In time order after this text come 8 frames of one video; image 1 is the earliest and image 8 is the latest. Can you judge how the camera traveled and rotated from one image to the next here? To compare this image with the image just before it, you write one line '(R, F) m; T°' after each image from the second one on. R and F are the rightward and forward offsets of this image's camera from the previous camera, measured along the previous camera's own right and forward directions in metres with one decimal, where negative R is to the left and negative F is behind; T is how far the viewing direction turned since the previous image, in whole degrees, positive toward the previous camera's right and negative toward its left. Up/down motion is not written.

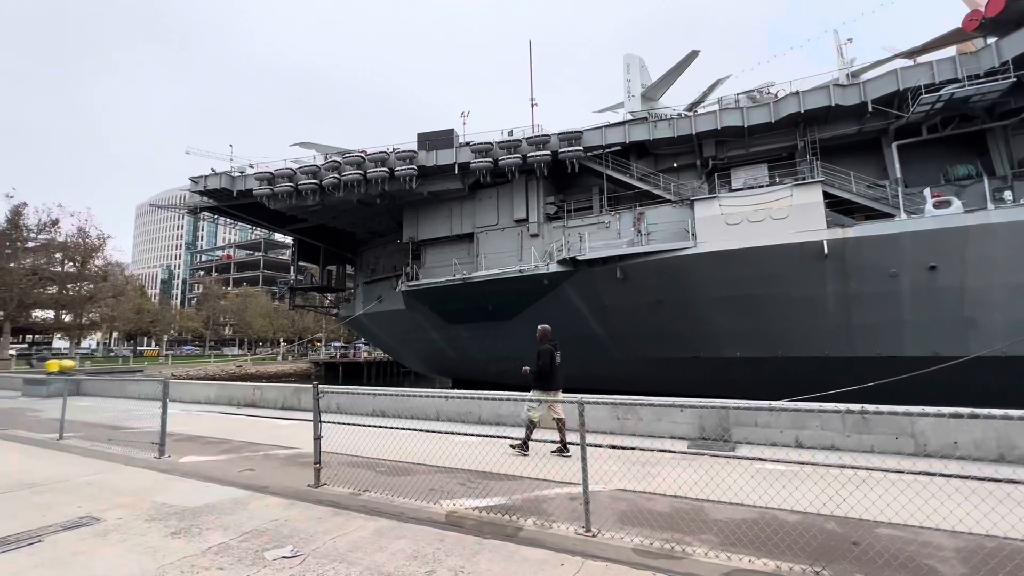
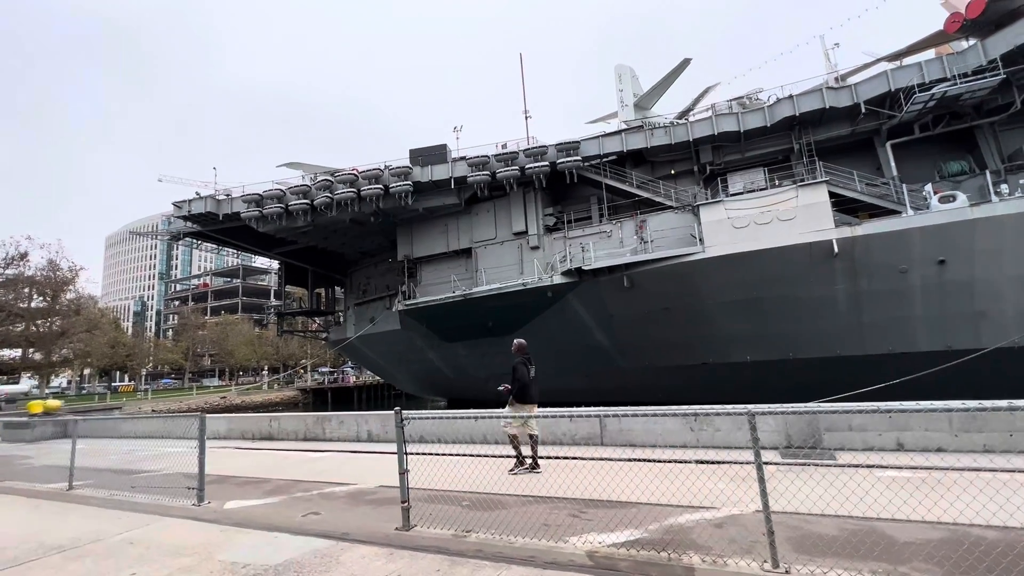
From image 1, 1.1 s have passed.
(-0.6, +0.3) m; +2°
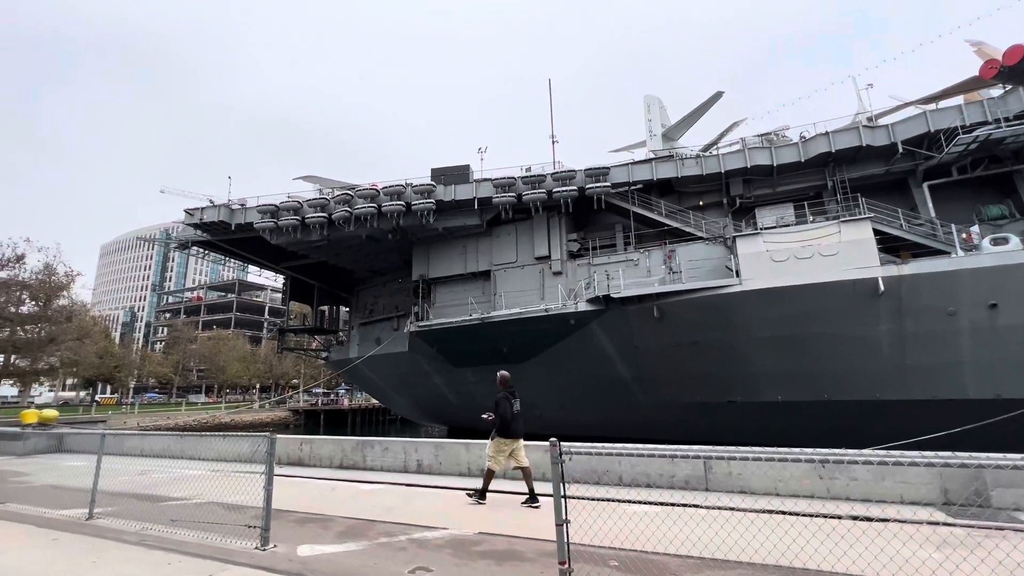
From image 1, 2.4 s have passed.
(-0.8, +0.5) m; +1°
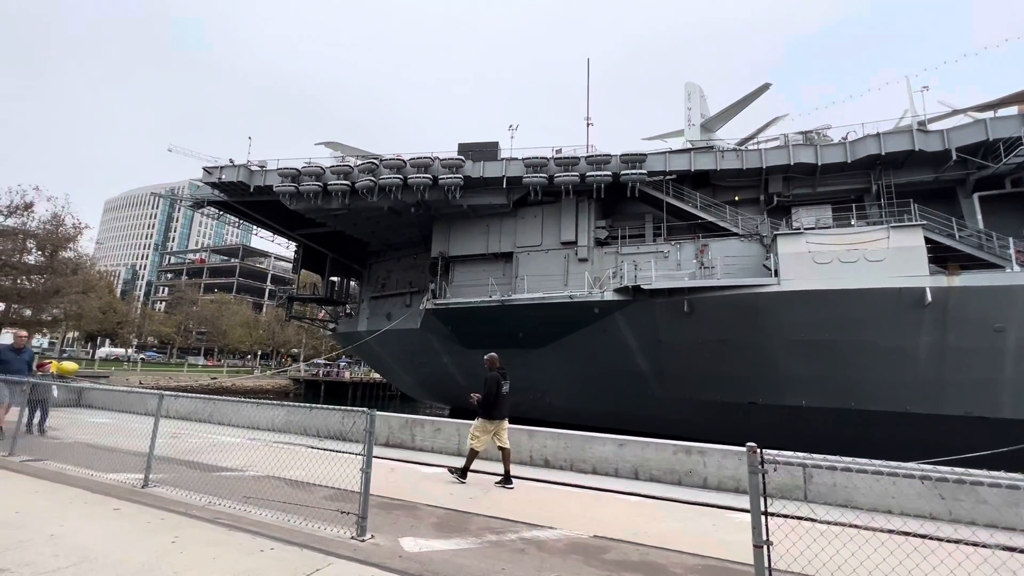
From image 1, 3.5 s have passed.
(-0.6, +0.3) m; 0°
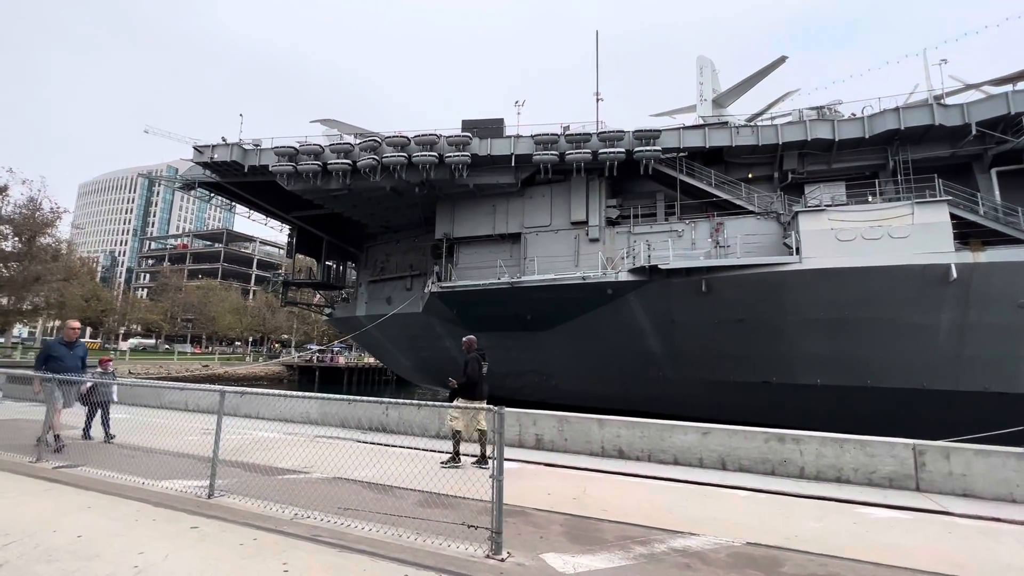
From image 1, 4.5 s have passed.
(-0.6, +0.3) m; +2°
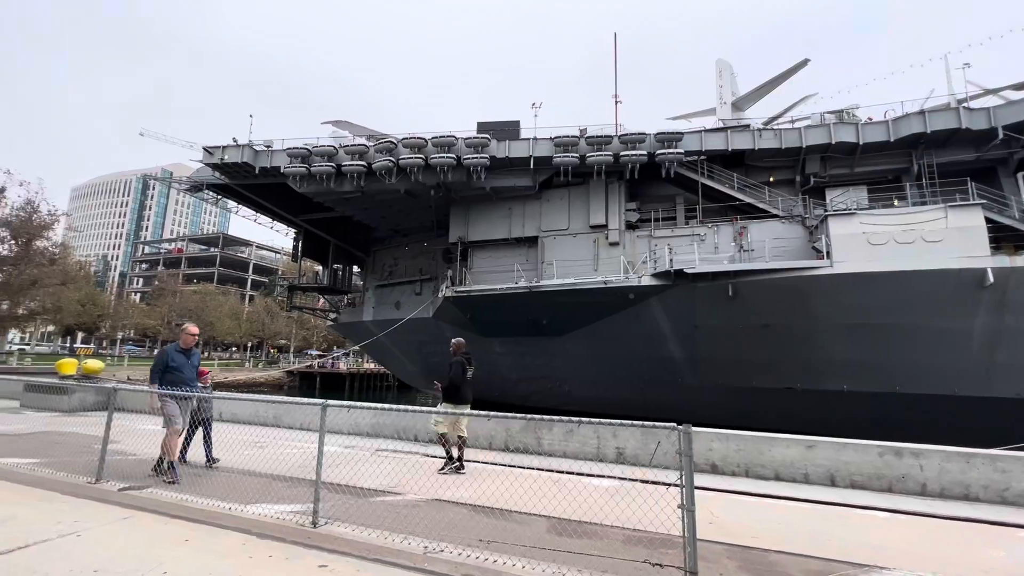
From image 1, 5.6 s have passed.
(-0.6, +0.3) m; +1°
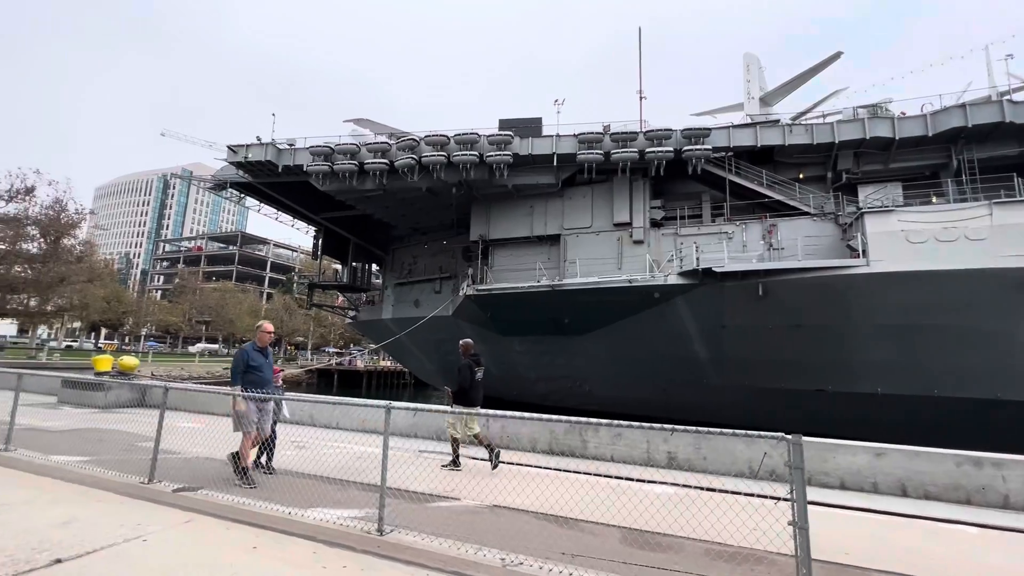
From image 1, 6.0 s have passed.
(-0.3, +0.1) m; -1°
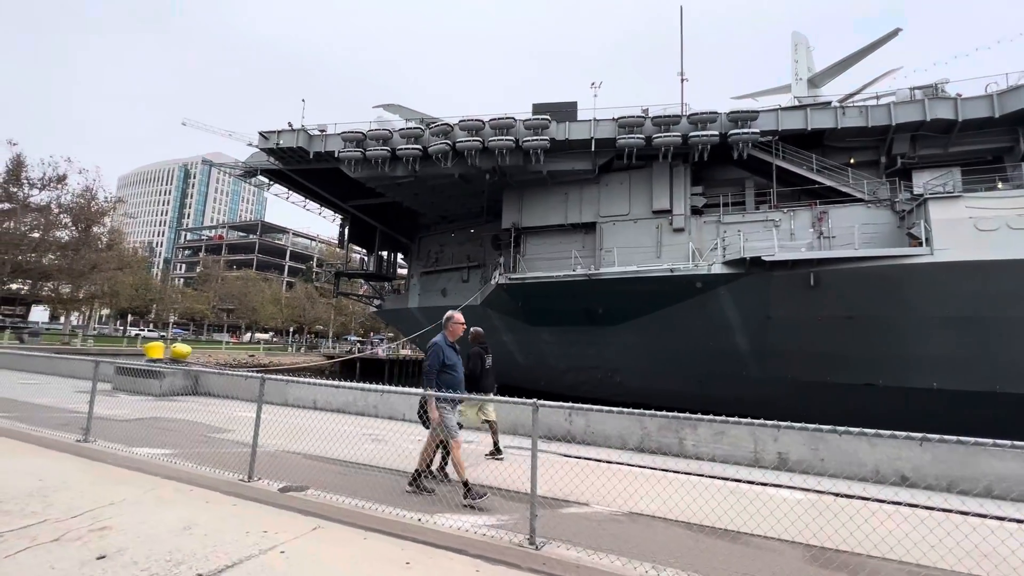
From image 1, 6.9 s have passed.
(-0.6, +0.3) m; -2°
